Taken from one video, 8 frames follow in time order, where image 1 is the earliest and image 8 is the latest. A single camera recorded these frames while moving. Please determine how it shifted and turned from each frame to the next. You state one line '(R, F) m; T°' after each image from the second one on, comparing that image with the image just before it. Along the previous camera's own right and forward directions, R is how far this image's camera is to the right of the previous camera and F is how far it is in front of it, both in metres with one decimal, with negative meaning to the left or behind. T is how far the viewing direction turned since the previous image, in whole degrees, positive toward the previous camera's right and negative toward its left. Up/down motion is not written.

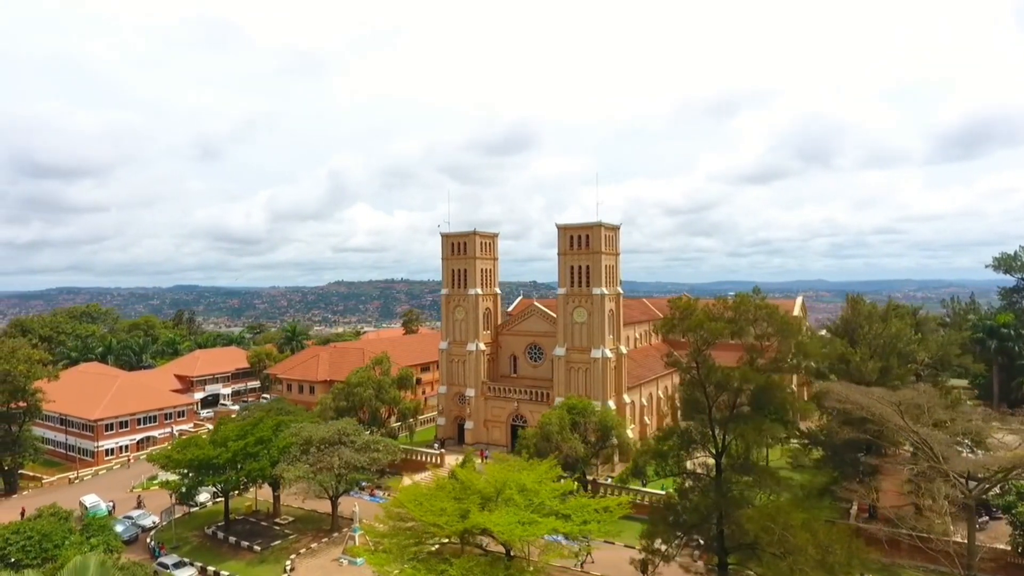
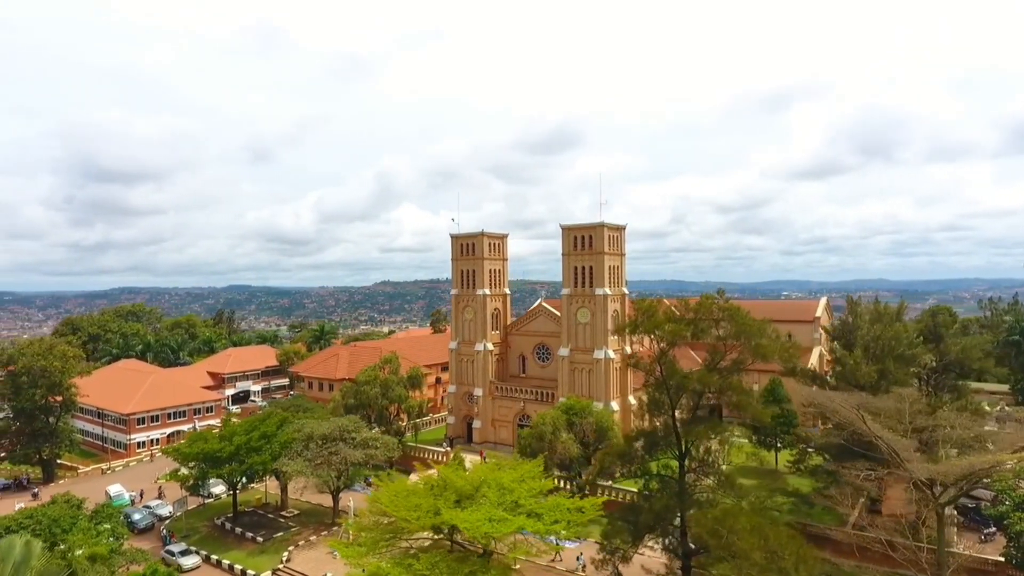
(+2.4, -0.2) m; -4°
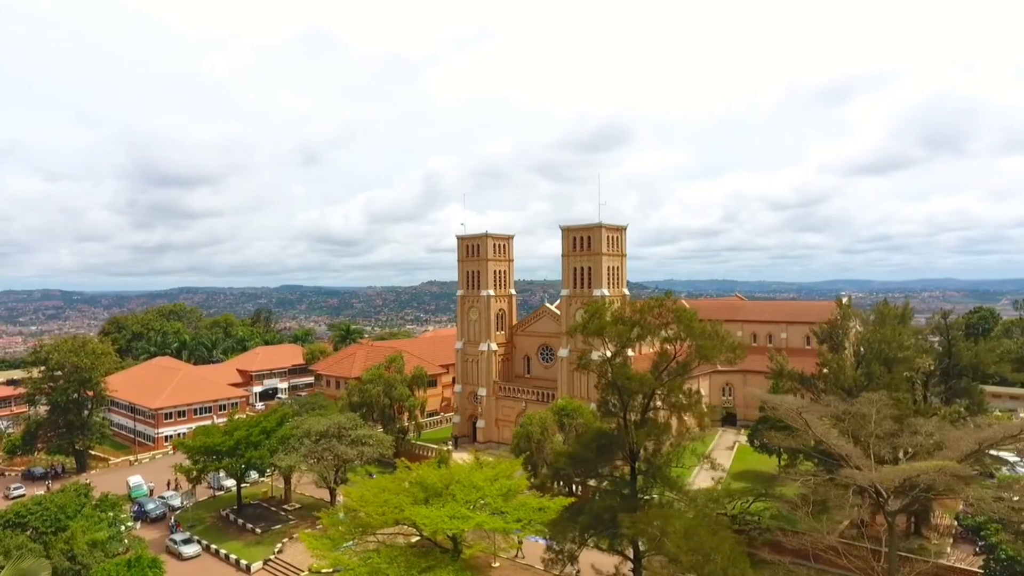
(+2.8, -0.2) m; -4°
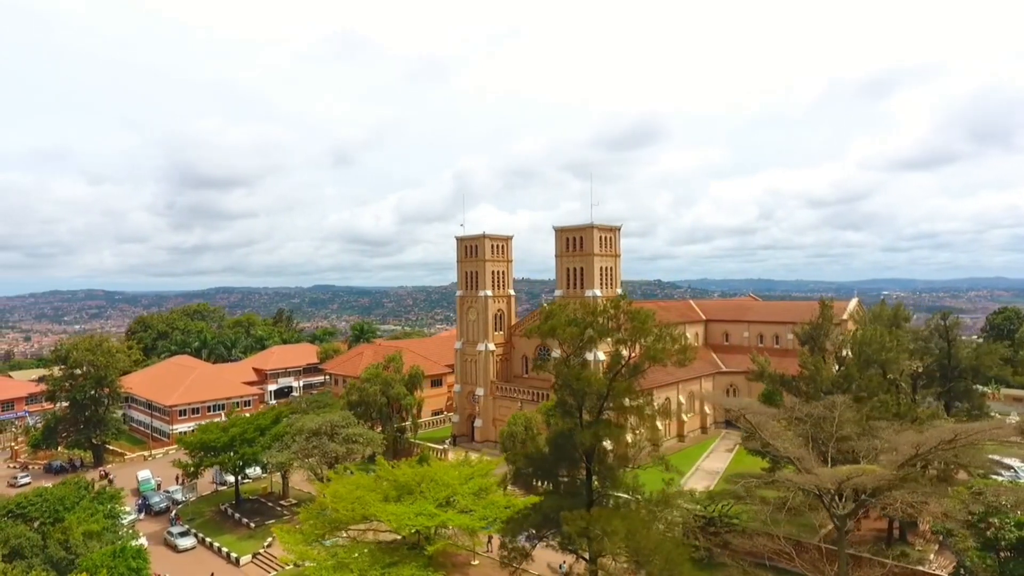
(+2.2, -0.2) m; -3°
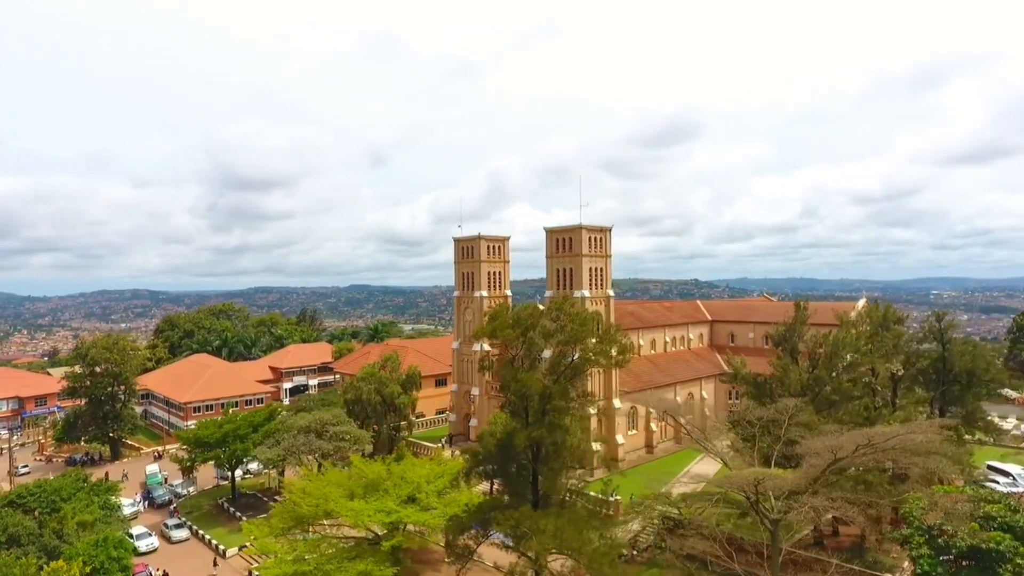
(+2.7, -0.2) m; -3°
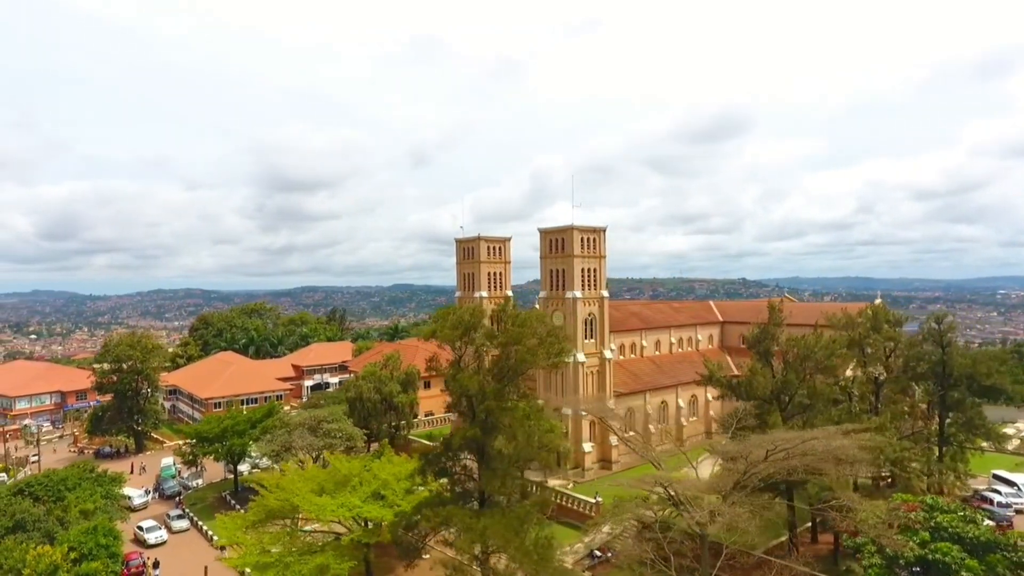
(+3.0, -0.2) m; -4°
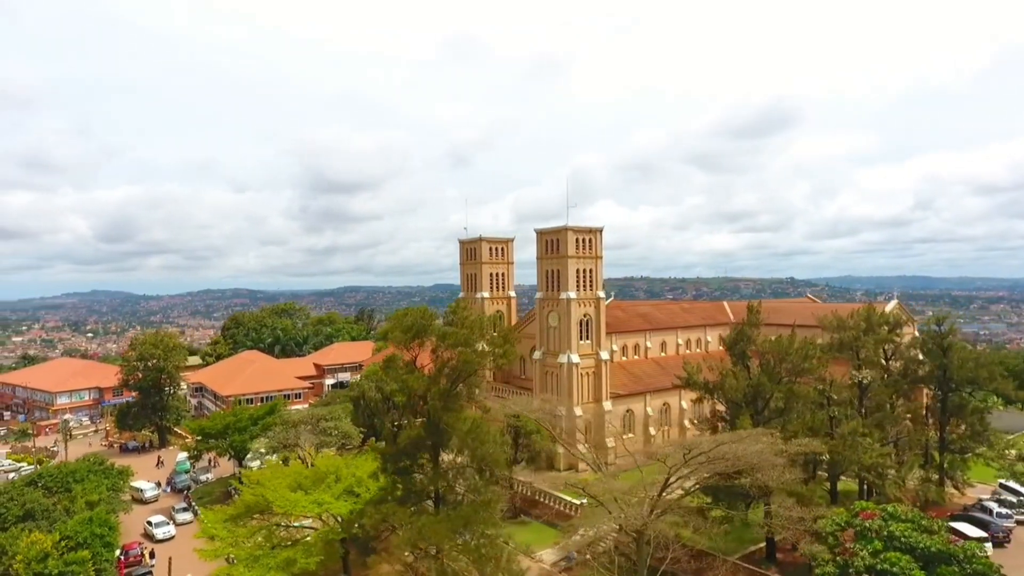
(+2.7, -0.1) m; -3°
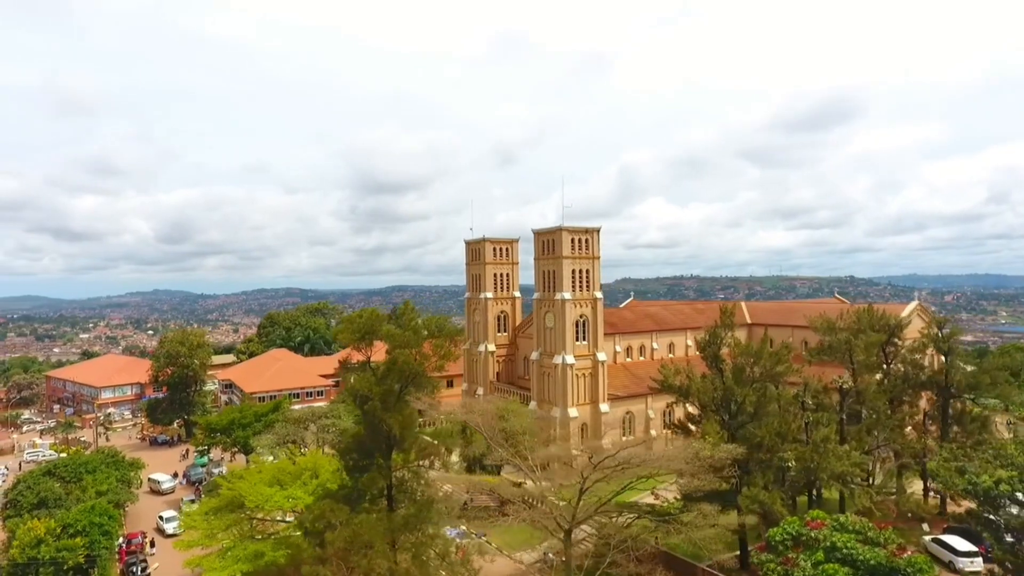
(+3.1, 0.0) m; -4°
